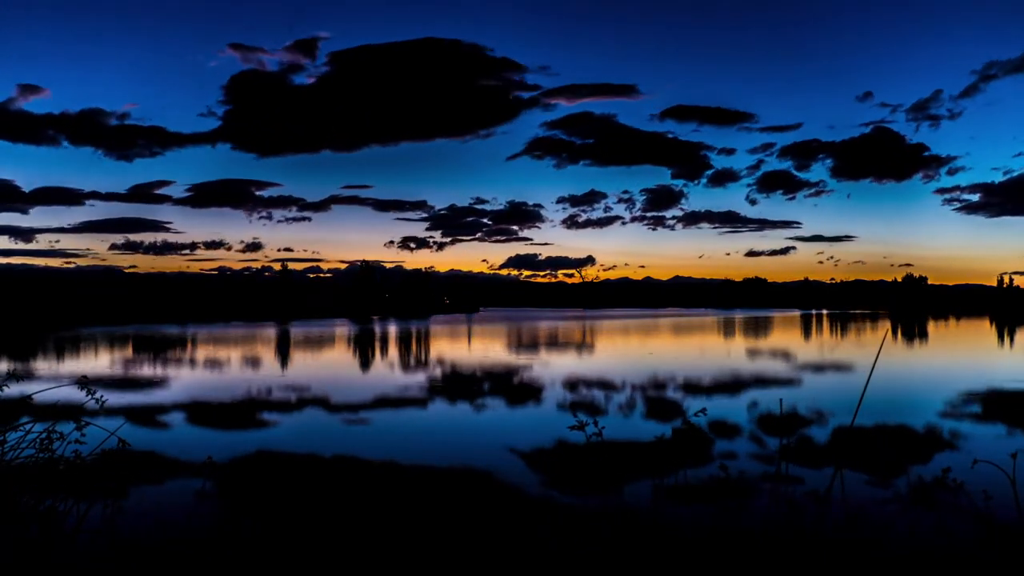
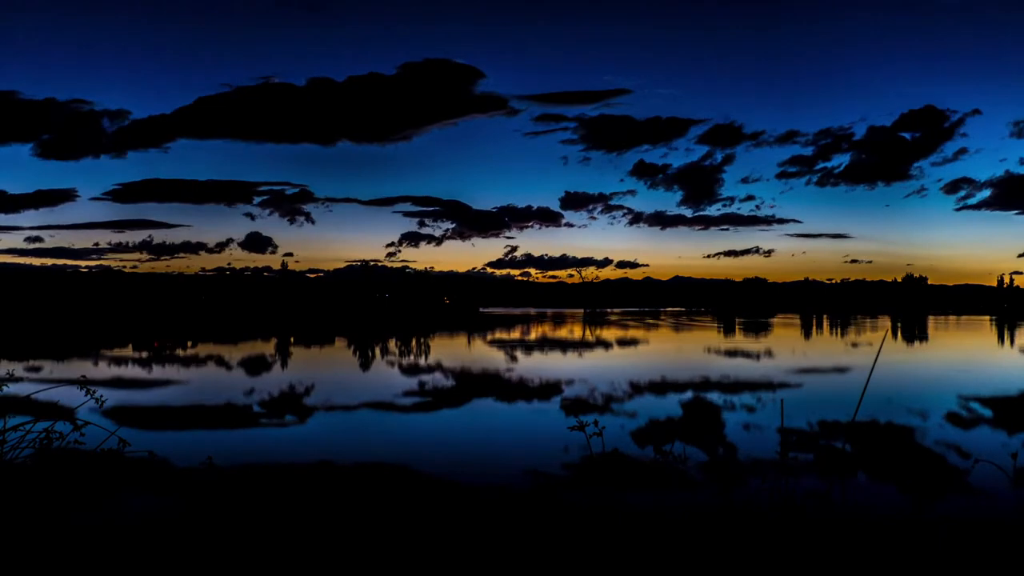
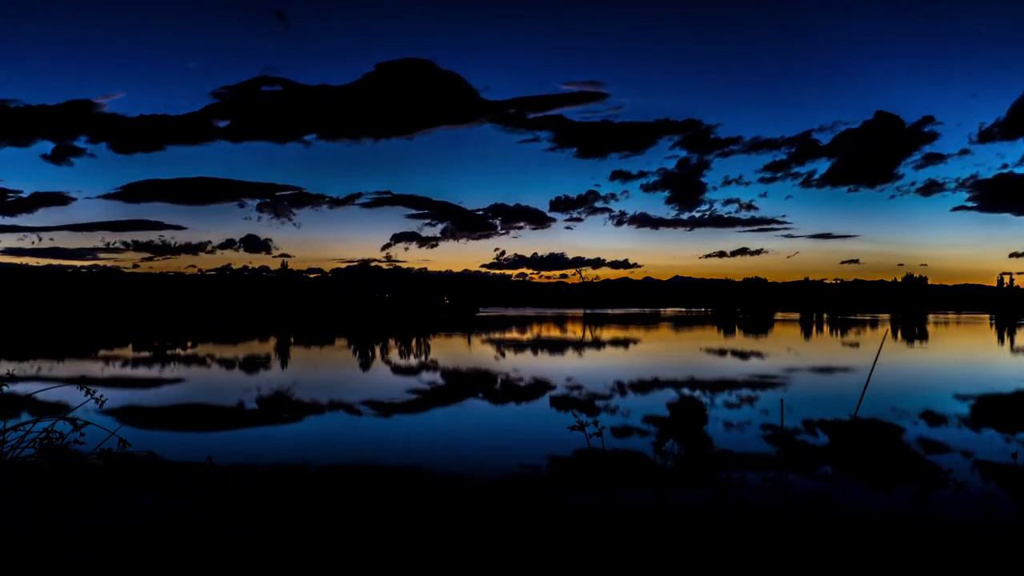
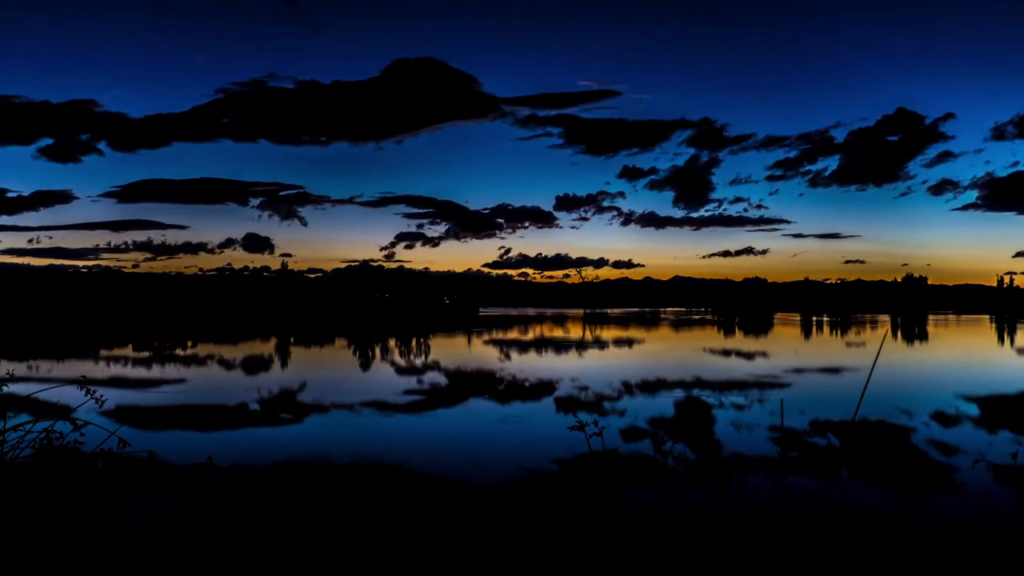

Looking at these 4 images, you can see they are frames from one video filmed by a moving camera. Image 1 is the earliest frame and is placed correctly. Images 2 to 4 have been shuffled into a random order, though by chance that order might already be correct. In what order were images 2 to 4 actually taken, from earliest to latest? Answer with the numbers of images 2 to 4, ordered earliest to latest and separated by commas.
3, 4, 2
